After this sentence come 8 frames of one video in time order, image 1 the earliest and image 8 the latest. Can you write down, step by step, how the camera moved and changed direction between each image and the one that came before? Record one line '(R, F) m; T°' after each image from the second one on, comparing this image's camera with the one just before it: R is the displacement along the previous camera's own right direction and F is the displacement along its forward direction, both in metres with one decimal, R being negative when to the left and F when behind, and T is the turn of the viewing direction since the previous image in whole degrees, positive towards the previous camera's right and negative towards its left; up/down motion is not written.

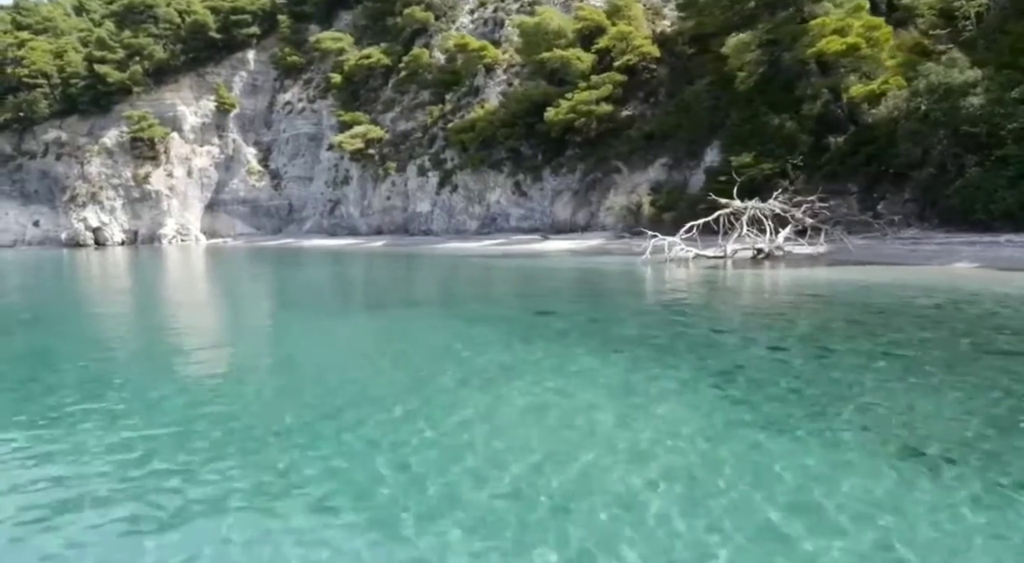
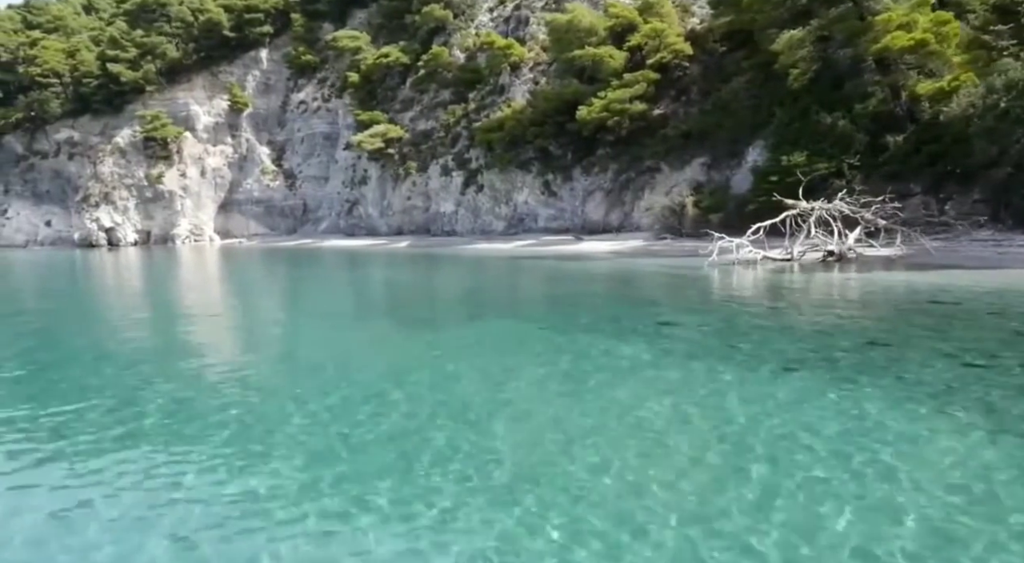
(-1.1, +0.5) m; 0°
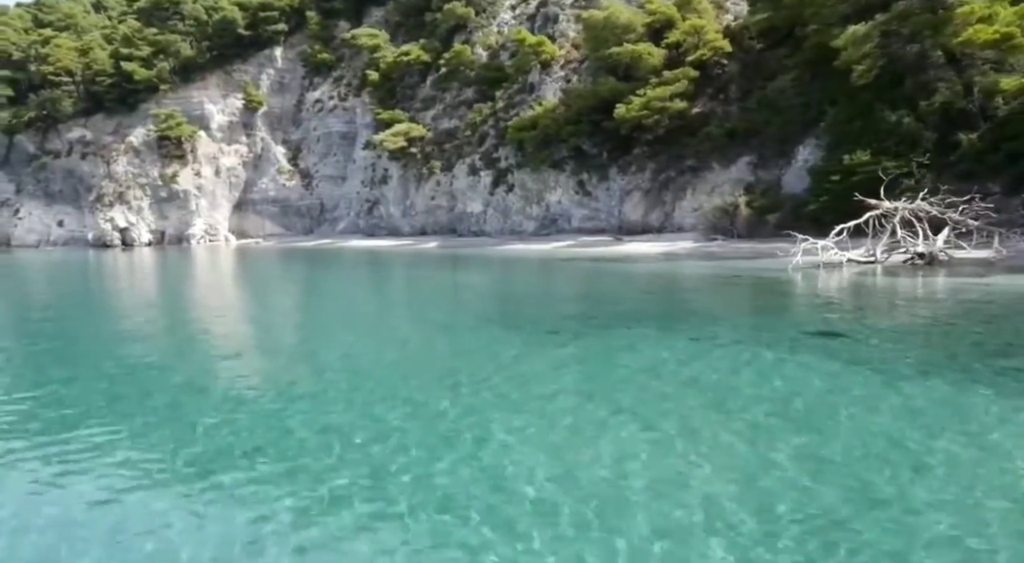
(-1.4, +0.6) m; 0°
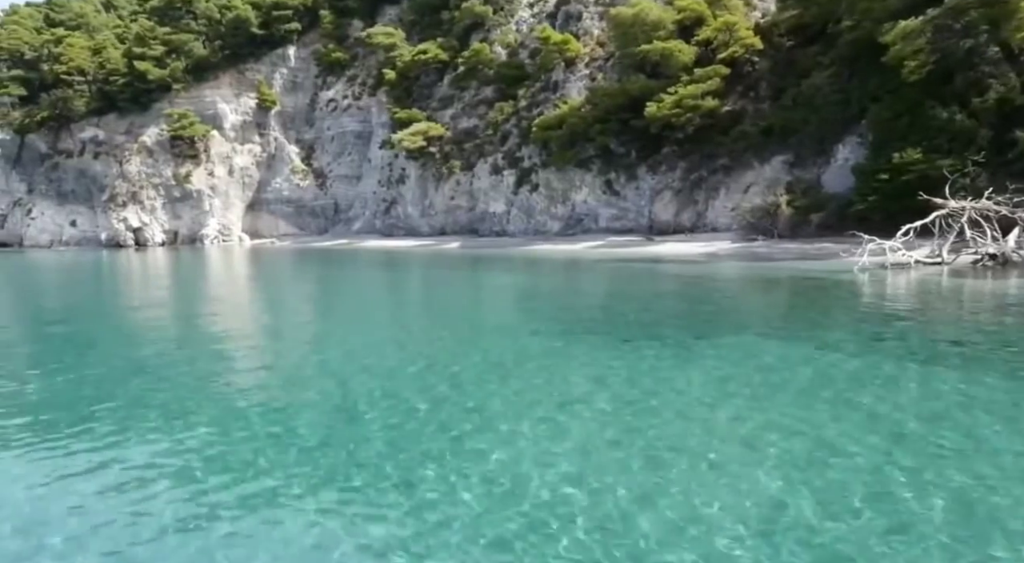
(-0.9, +0.4) m; 0°
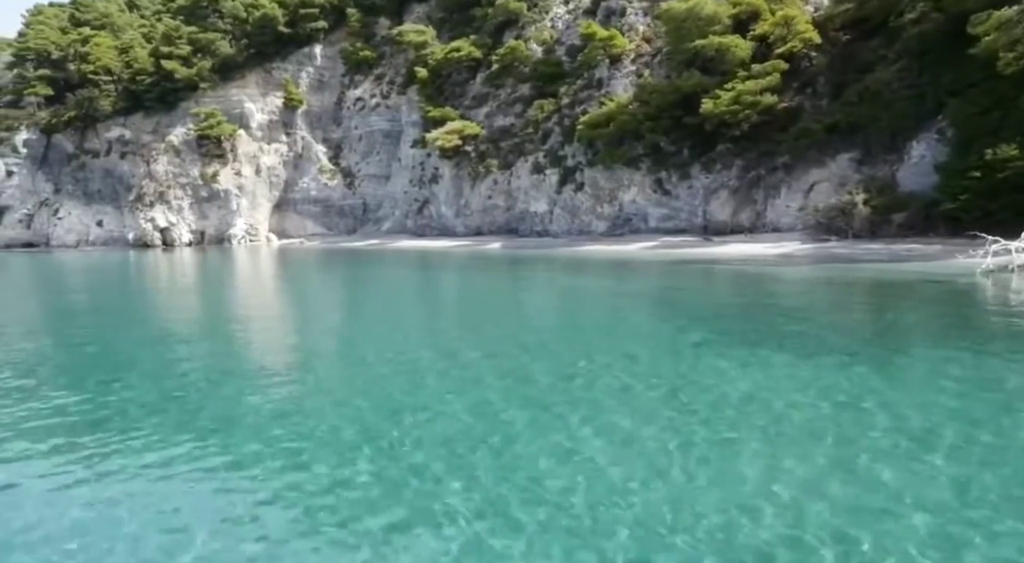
(-1.5, +0.7) m; -1°
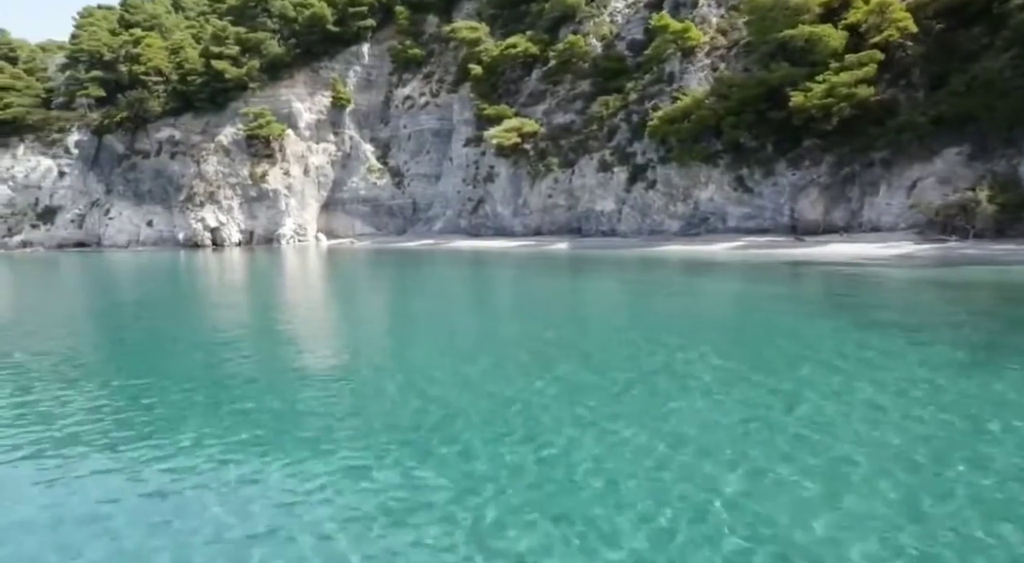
(-1.7, +1.0) m; -2°
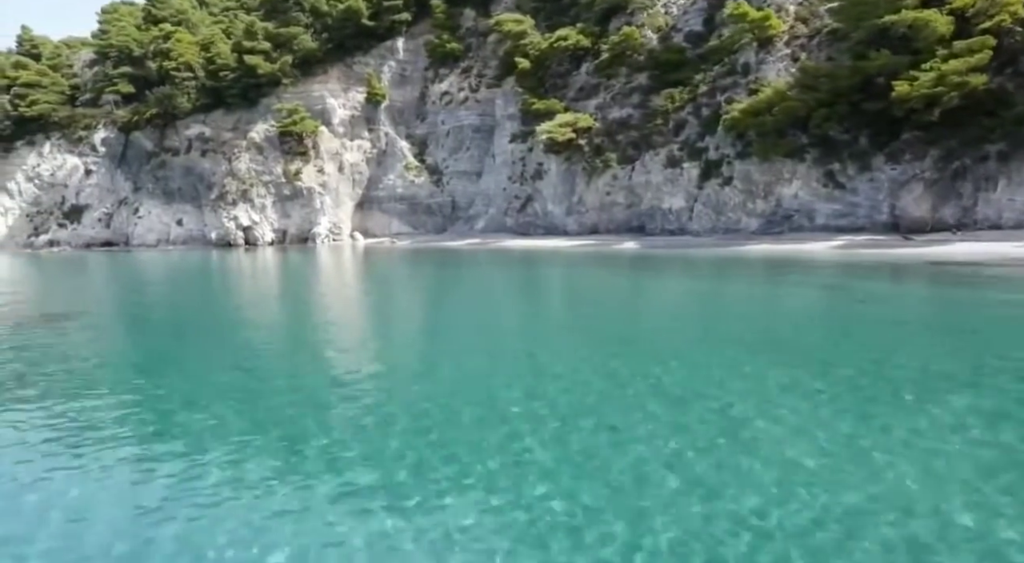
(-2.5, +1.5) m; 0°
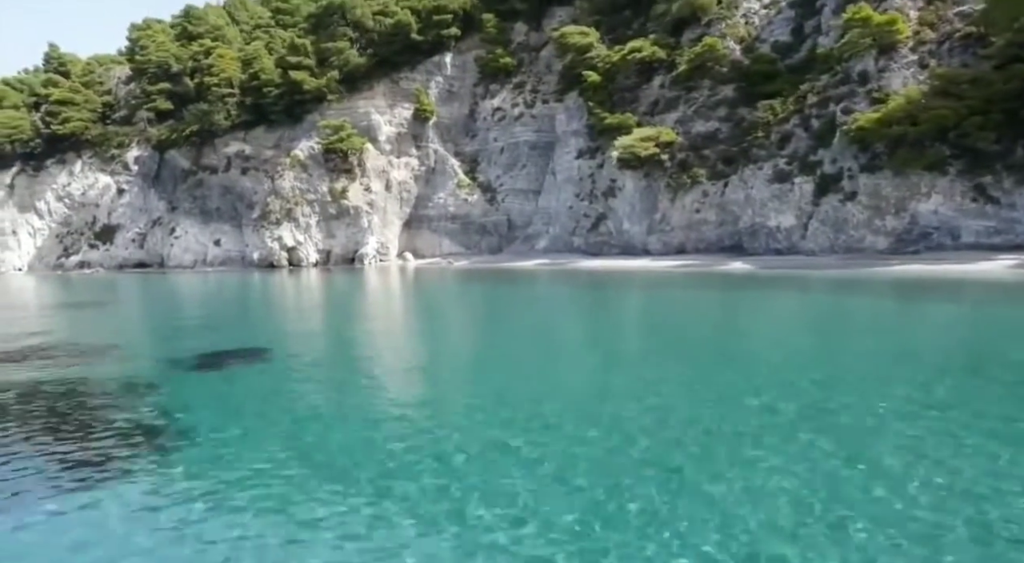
(-3.9, +2.3) m; 0°
